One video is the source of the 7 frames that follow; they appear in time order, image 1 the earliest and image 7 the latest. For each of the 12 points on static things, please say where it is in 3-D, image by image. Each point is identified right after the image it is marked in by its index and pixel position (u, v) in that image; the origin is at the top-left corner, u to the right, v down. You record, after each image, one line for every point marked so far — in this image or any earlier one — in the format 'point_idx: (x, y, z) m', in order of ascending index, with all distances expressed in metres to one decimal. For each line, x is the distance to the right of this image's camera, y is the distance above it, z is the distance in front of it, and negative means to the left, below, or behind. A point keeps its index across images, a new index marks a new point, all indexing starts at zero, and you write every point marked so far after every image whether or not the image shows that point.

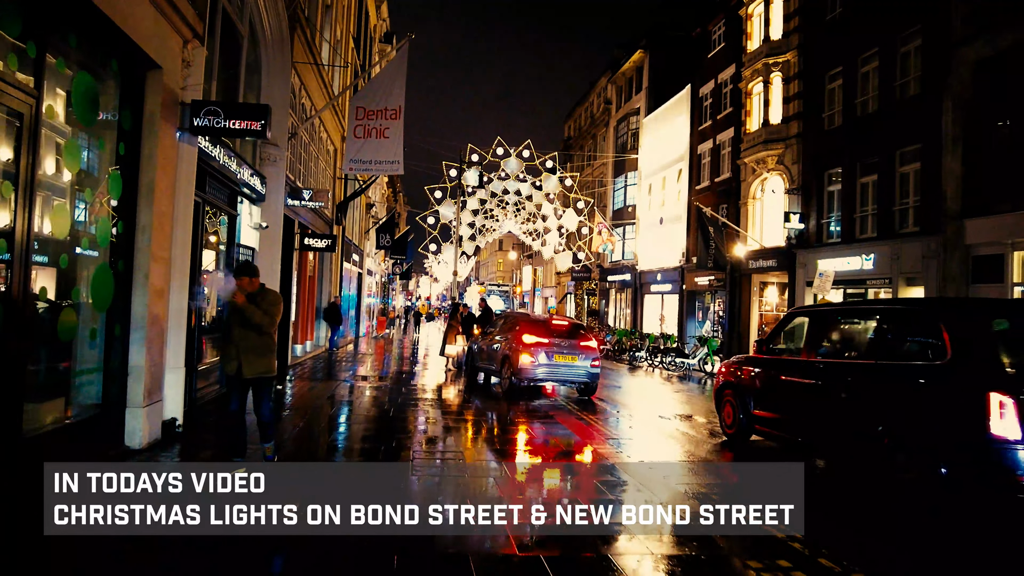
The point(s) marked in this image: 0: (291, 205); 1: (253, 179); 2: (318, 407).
0: (-4.5, +1.7, +13.7) m
1: (-4.8, +2.0, +12.4) m
2: (-3.5, -2.1, +12.6) m
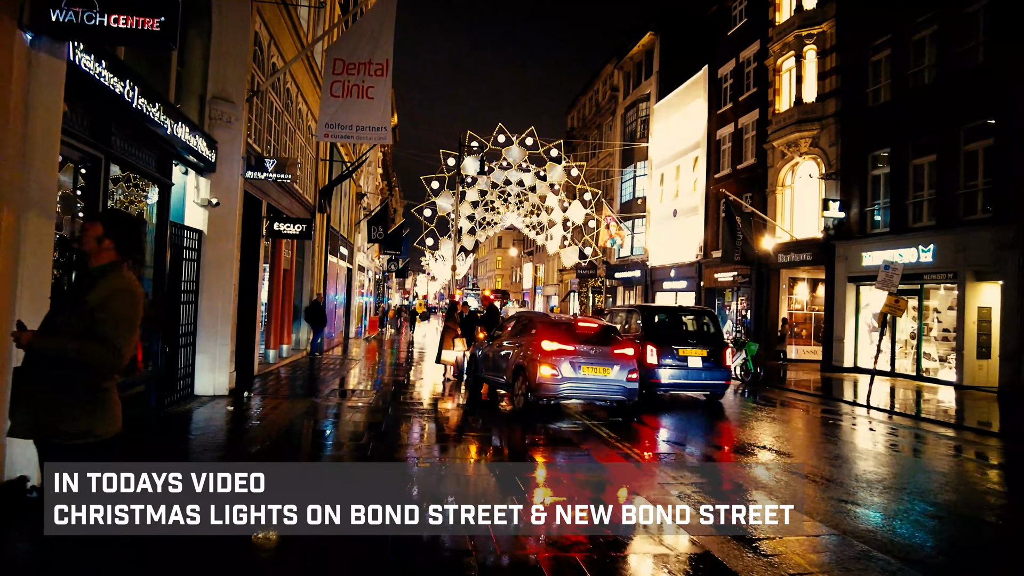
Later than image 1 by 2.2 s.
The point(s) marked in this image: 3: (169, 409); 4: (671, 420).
0: (-4.3, +1.8, +11.0) m
1: (-4.5, +2.1, +9.7) m
2: (-3.3, -2.0, +10.0) m
3: (-4.9, -1.7, +9.6) m
4: (+3.1, -2.4, +12.6) m
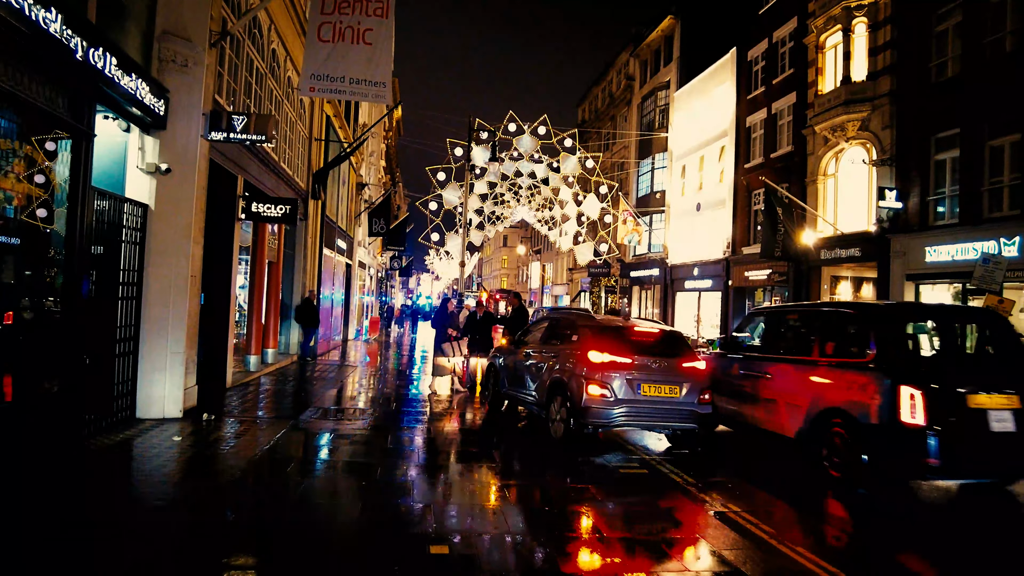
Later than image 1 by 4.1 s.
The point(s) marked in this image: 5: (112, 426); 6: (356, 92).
0: (-3.9, +1.9, +8.6) m
1: (-4.1, +2.2, +7.3) m
2: (-2.8, -1.9, +7.6) m
3: (-4.5, -1.6, +7.3) m
4: (+3.5, -2.3, +10.2) m
5: (-4.6, -1.6, +7.7) m
6: (-2.2, +2.8, +9.7) m
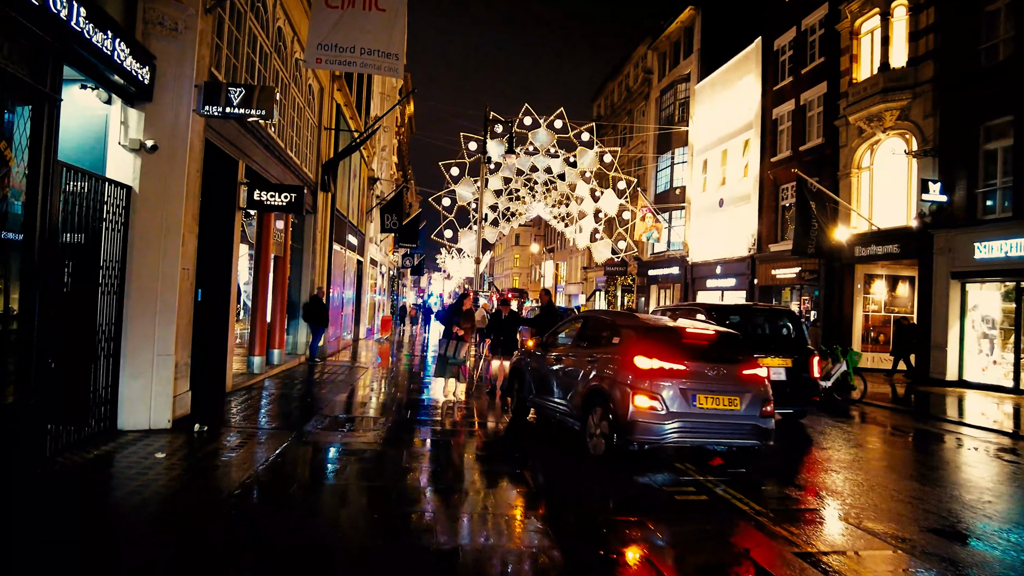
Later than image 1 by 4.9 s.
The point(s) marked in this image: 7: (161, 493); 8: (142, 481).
0: (-3.5, +2.0, +7.7) m
1: (-3.7, +2.3, +6.4) m
2: (-2.5, -1.8, +6.6) m
3: (-4.2, -1.6, +6.4) m
4: (+3.9, -2.3, +9.1) m
5: (-4.2, -1.5, +6.7) m
6: (-1.9, +2.9, +8.7) m
7: (-3.0, -1.8, +5.8) m
8: (-3.3, -1.7, +6.0) m
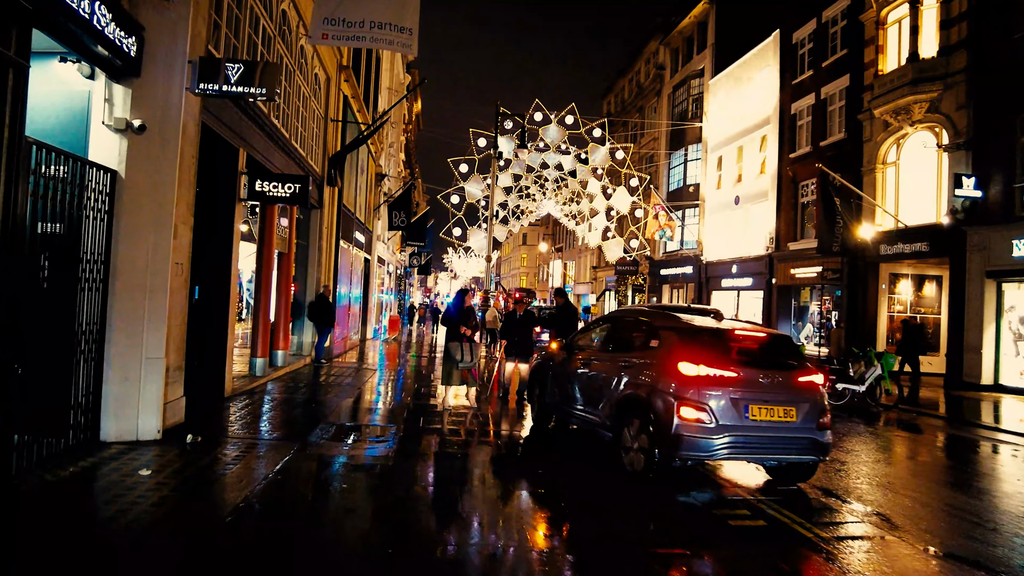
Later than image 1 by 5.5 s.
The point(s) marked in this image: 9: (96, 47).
0: (-3.2, +2.0, +7.0) m
1: (-3.5, +2.3, +5.7) m
2: (-2.2, -1.8, +5.9) m
3: (-3.9, -1.5, +5.7) m
4: (+4.2, -2.3, +8.3) m
5: (-4.0, -1.5, +6.0) m
6: (-1.6, +2.9, +8.0) m
7: (-2.8, -1.7, +5.1) m
8: (-3.0, -1.7, +5.3) m
9: (-3.6, +2.1, +5.9) m
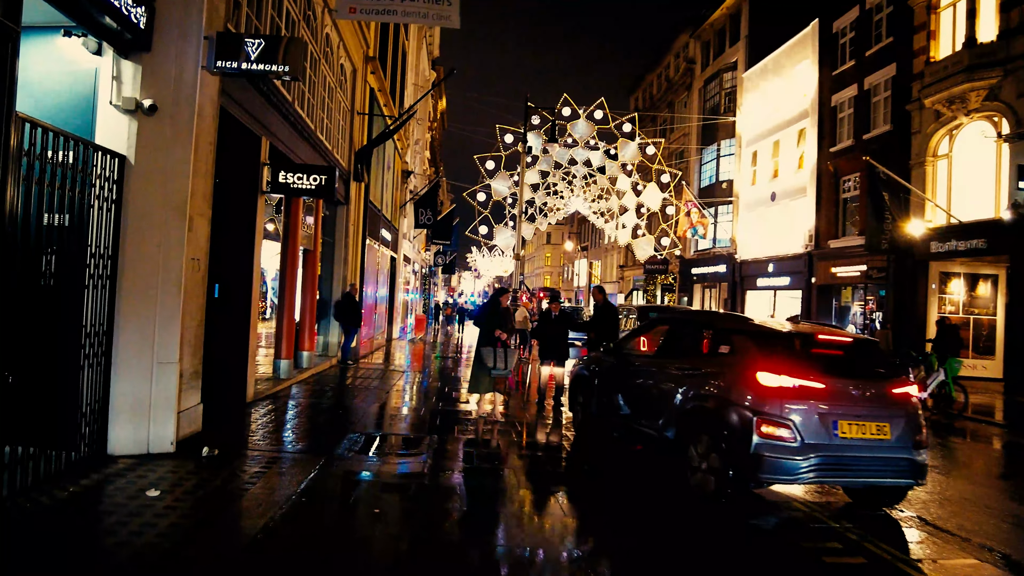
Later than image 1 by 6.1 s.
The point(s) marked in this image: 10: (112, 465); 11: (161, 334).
0: (-2.8, +2.0, +6.4) m
1: (-3.1, +2.3, +5.1) m
2: (-1.8, -1.8, +5.3) m
3: (-3.5, -1.5, +5.1) m
4: (+4.6, -2.3, +7.5) m
5: (-3.6, -1.4, +5.5) m
6: (-1.1, +2.9, +7.3) m
7: (-2.4, -1.7, +4.5) m
8: (-2.6, -1.7, +4.7) m
9: (-3.2, +2.1, +5.3) m
10: (-3.4, -1.5, +5.7) m
11: (-3.2, -0.4, +6.1) m
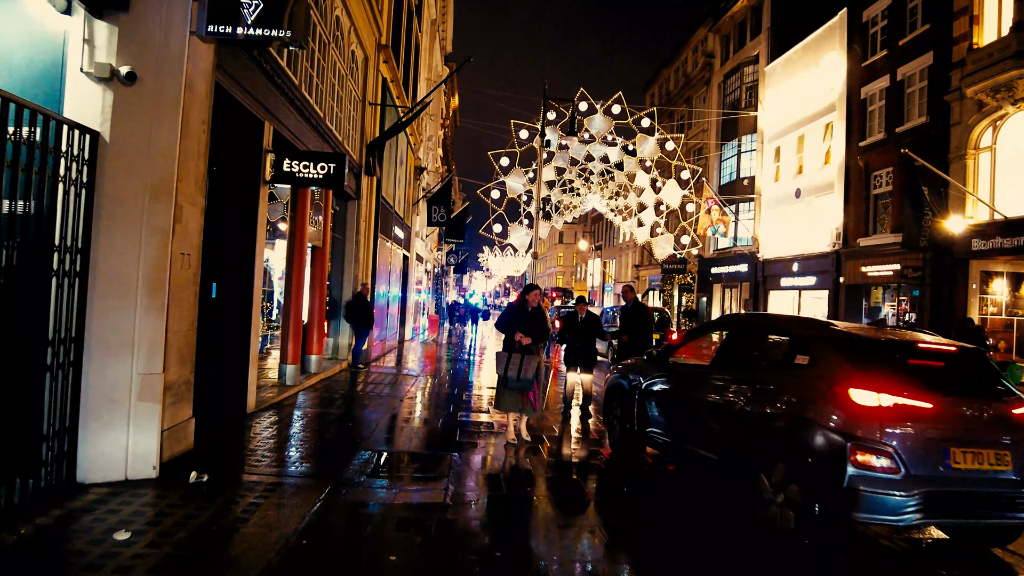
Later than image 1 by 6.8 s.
0: (-2.5, +2.1, +5.5) m
1: (-2.8, +2.3, +4.2) m
2: (-1.5, -1.8, +4.4) m
3: (-3.2, -1.5, +4.3) m
4: (+5.0, -2.3, +6.5) m
5: (-3.3, -1.4, +4.6) m
6: (-0.8, +3.0, +6.5) m
7: (-2.1, -1.7, +3.6) m
8: (-2.4, -1.7, +3.9) m
9: (-3.0, +2.1, +4.5) m
10: (-3.1, -1.5, +4.9) m
11: (-2.9, -0.4, +5.3) m
